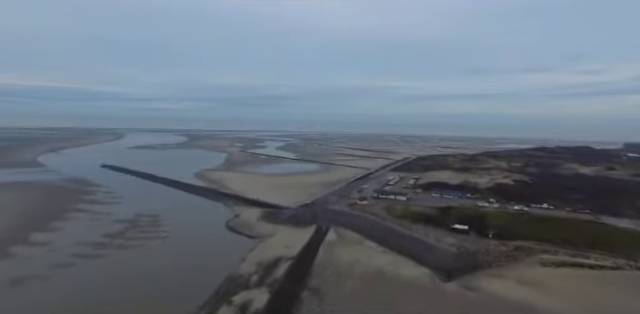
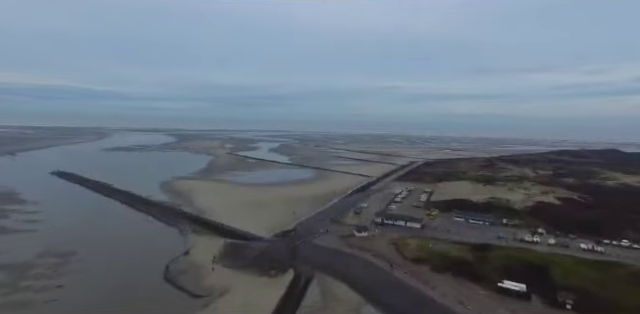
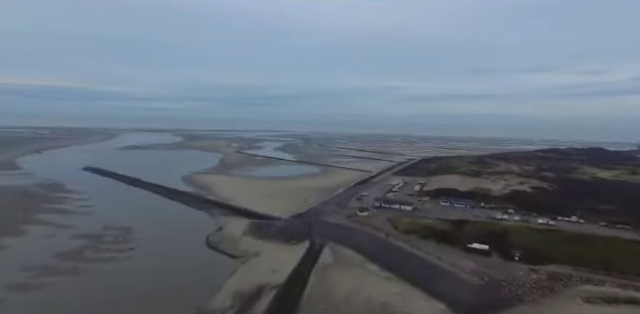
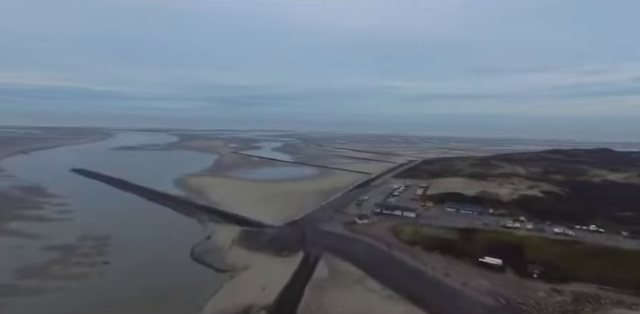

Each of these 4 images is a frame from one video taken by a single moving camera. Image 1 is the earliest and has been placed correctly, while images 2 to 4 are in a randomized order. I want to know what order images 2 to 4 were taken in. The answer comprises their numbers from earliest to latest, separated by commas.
3, 4, 2
